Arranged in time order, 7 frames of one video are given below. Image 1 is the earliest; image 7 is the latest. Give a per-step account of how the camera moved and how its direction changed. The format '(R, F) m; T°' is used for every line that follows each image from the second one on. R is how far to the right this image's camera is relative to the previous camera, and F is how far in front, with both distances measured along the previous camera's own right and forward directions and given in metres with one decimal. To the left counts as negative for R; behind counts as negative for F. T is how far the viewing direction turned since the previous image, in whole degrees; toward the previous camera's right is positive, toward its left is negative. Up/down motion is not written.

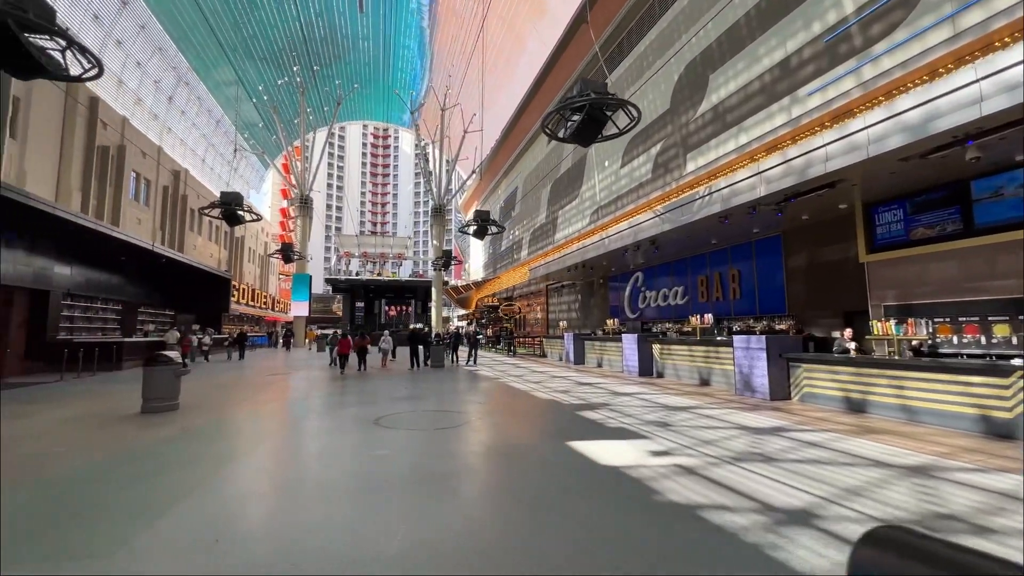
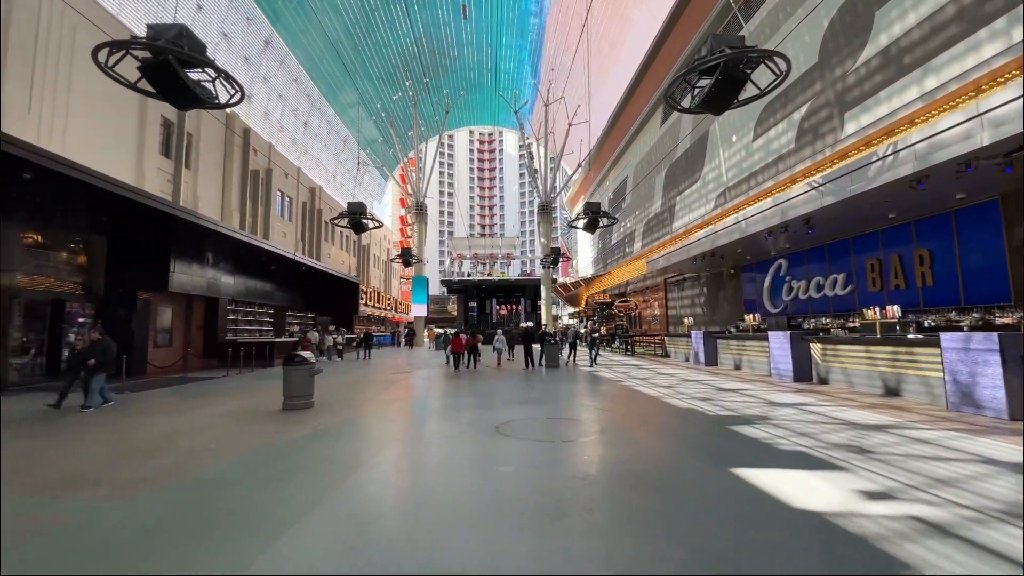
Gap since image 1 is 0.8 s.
(-0.3, +0.8) m; -14°
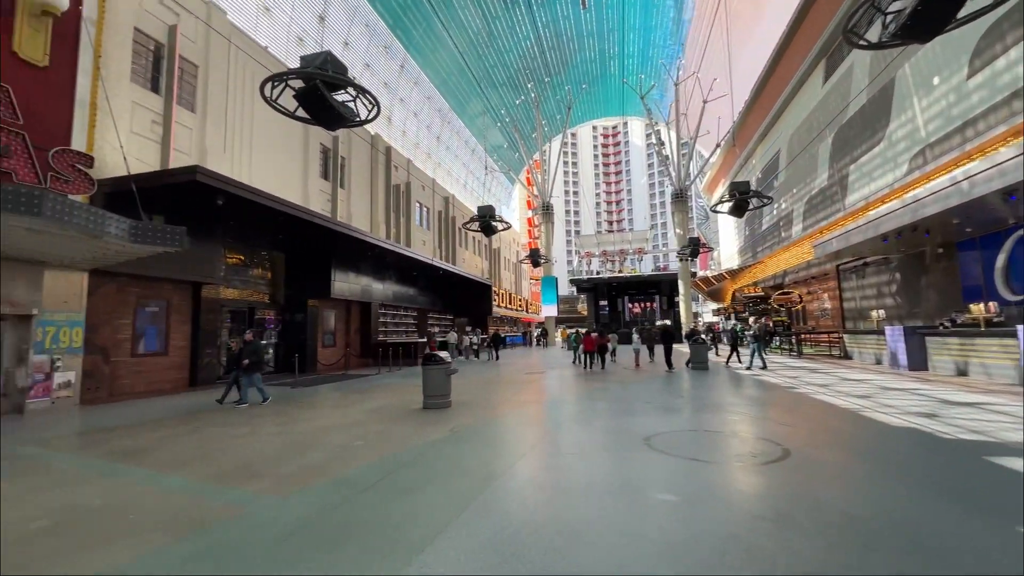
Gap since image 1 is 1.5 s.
(-0.2, +0.7) m; -16°
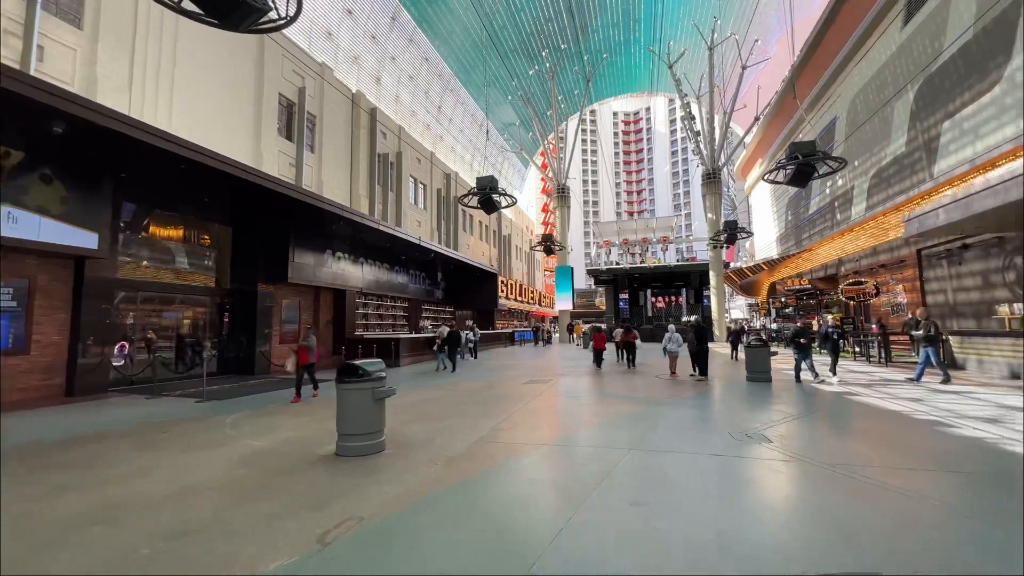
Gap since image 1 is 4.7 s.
(+0.5, +3.4) m; -2°
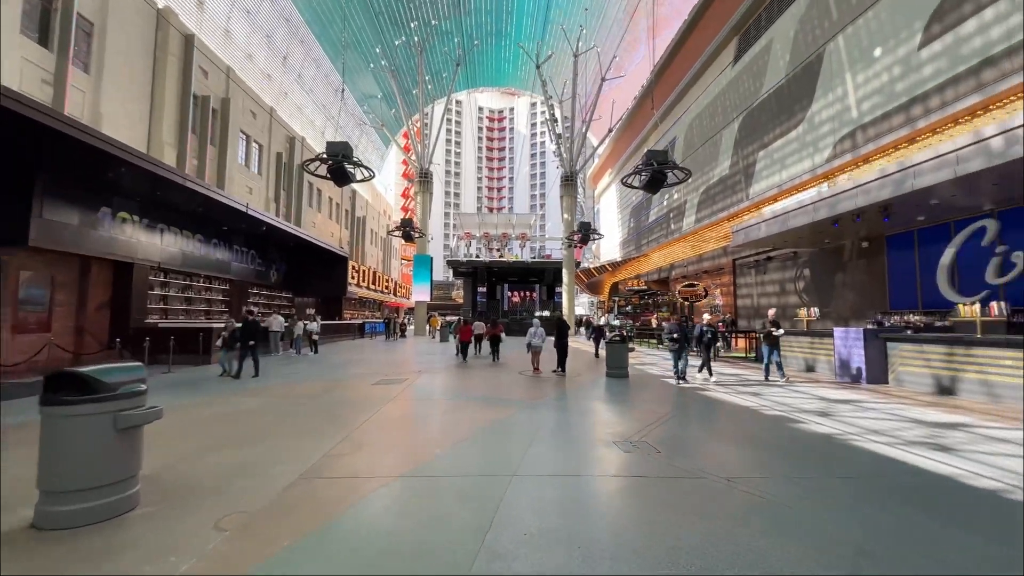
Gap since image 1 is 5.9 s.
(0.0, +1.3) m; +18°
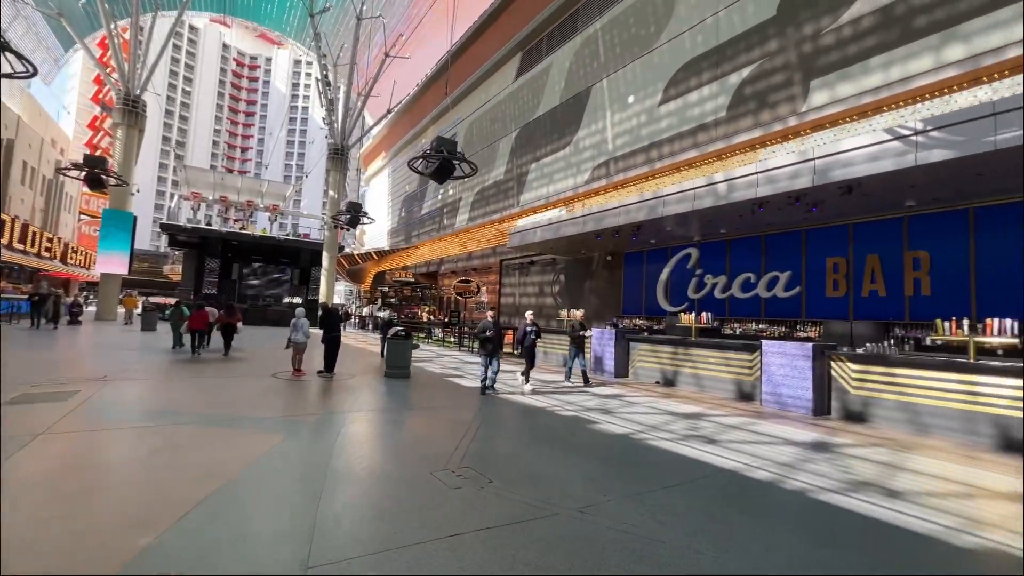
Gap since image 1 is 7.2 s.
(-0.4, +1.4) m; +30°
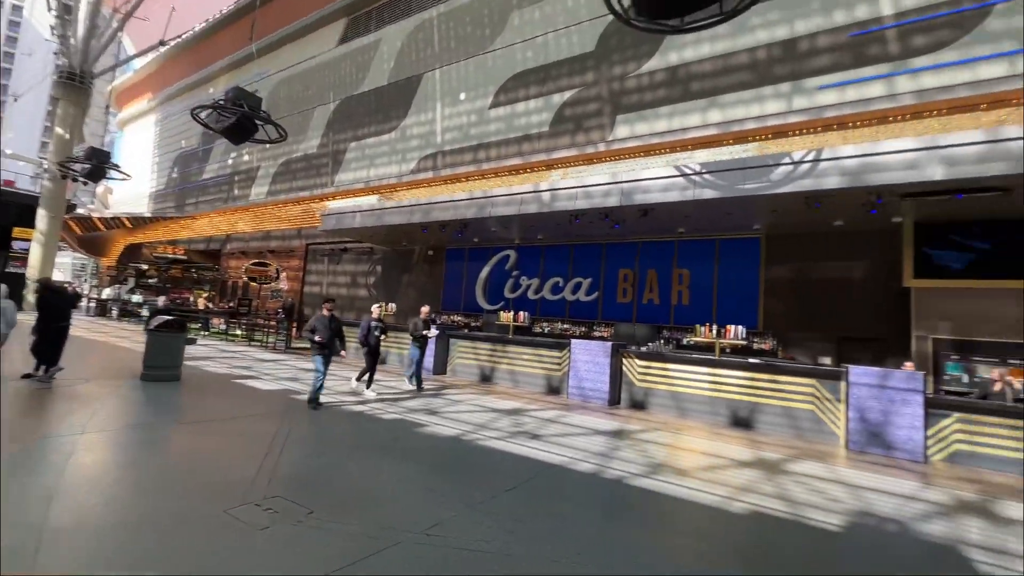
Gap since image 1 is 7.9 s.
(-0.3, +0.5) m; +24°
